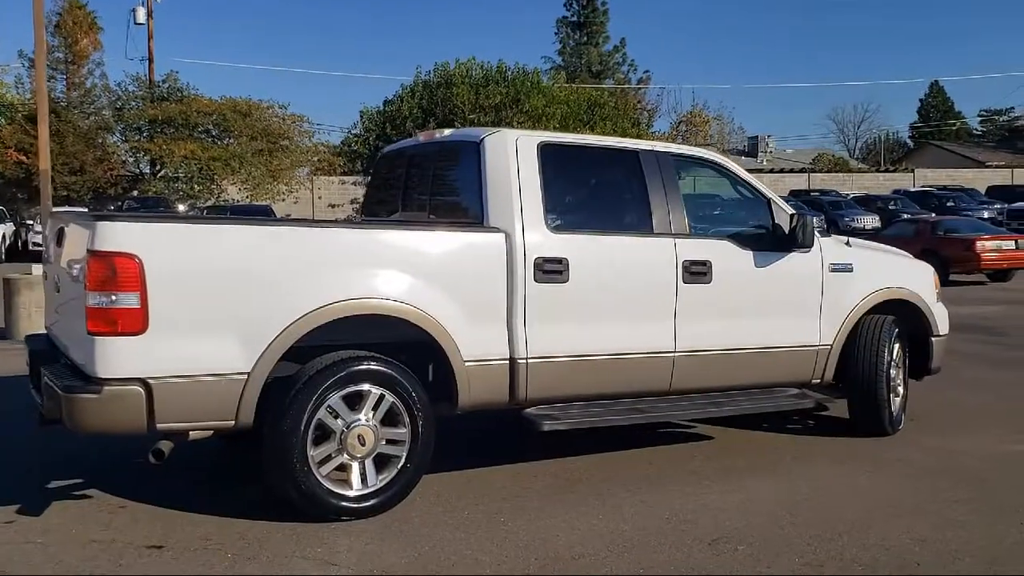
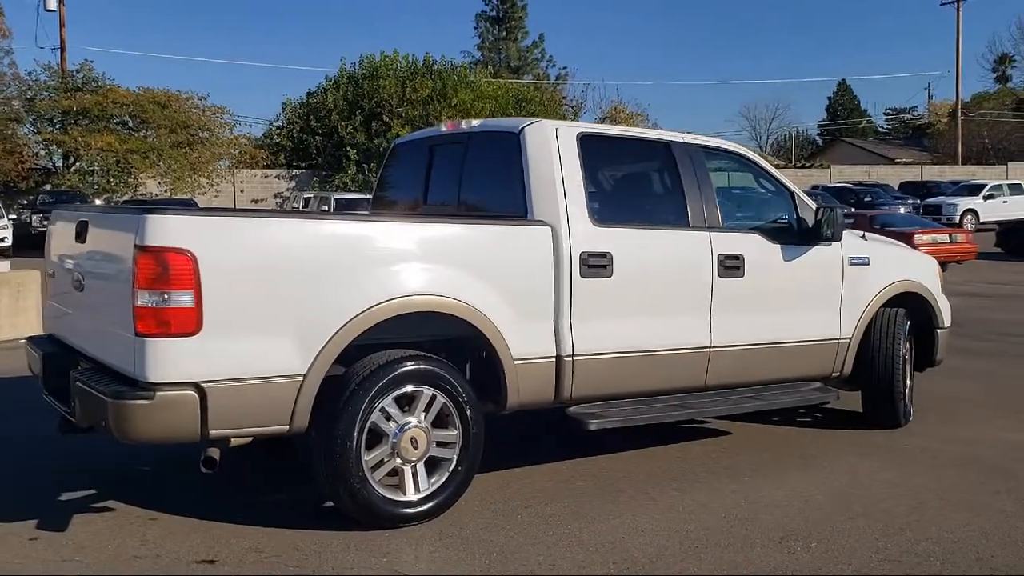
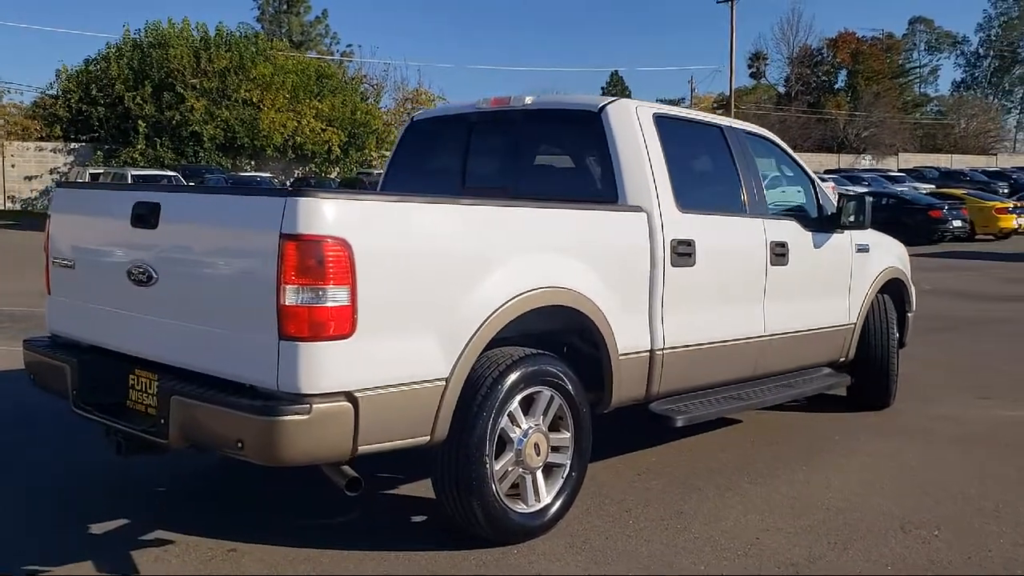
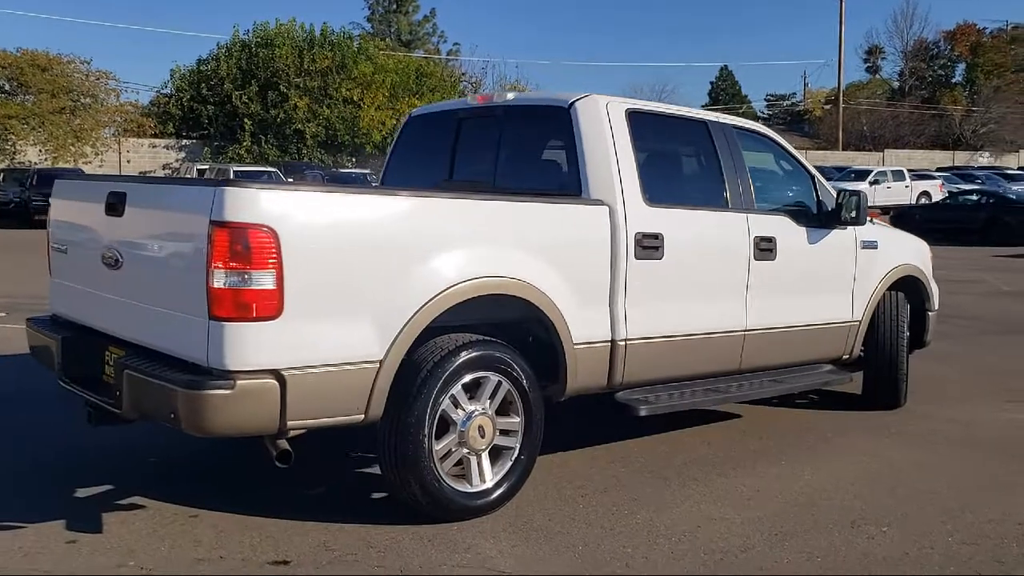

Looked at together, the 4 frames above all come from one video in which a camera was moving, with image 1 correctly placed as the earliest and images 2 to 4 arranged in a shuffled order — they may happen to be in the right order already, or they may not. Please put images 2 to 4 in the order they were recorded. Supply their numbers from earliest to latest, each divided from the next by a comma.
2, 4, 3
